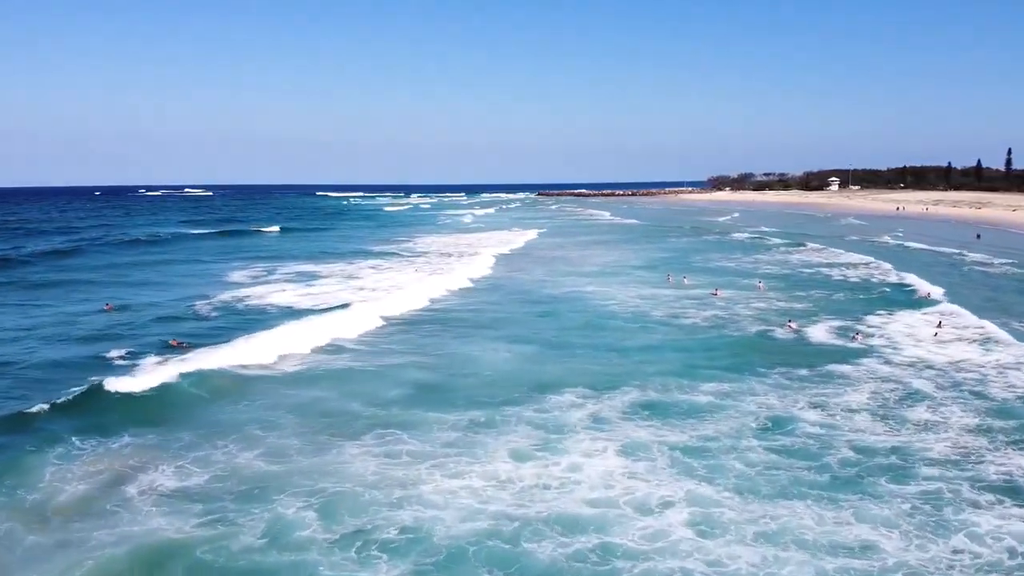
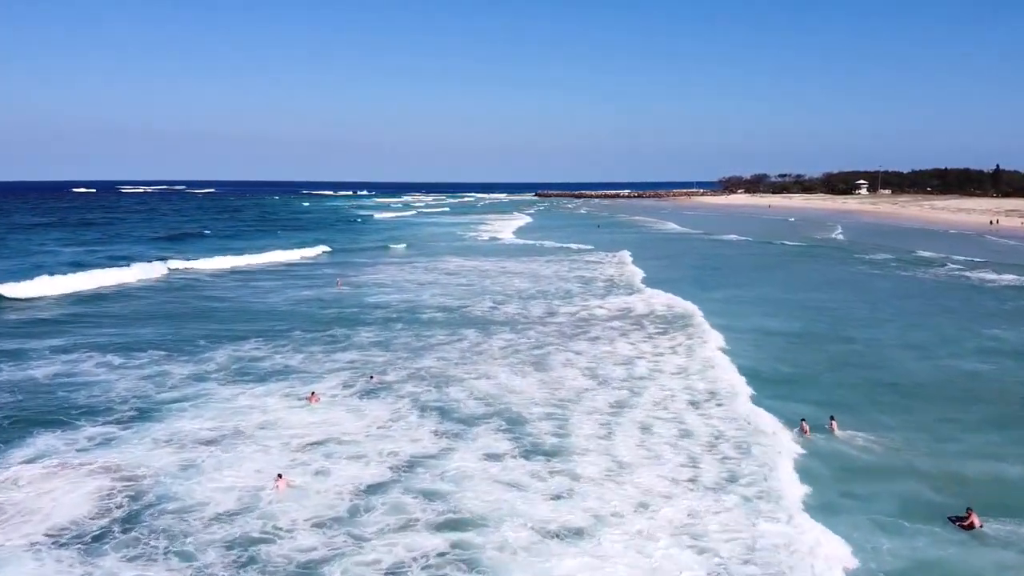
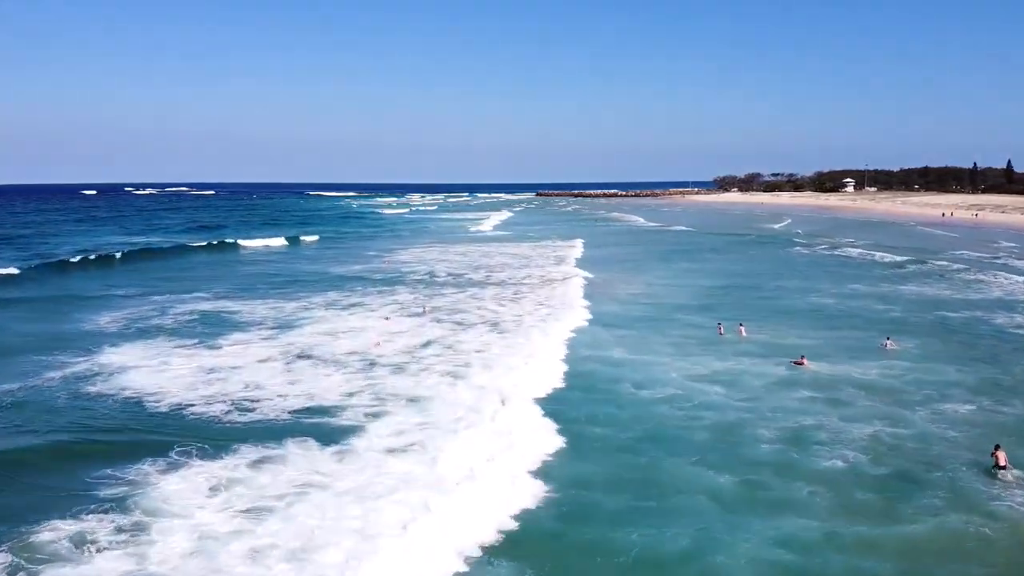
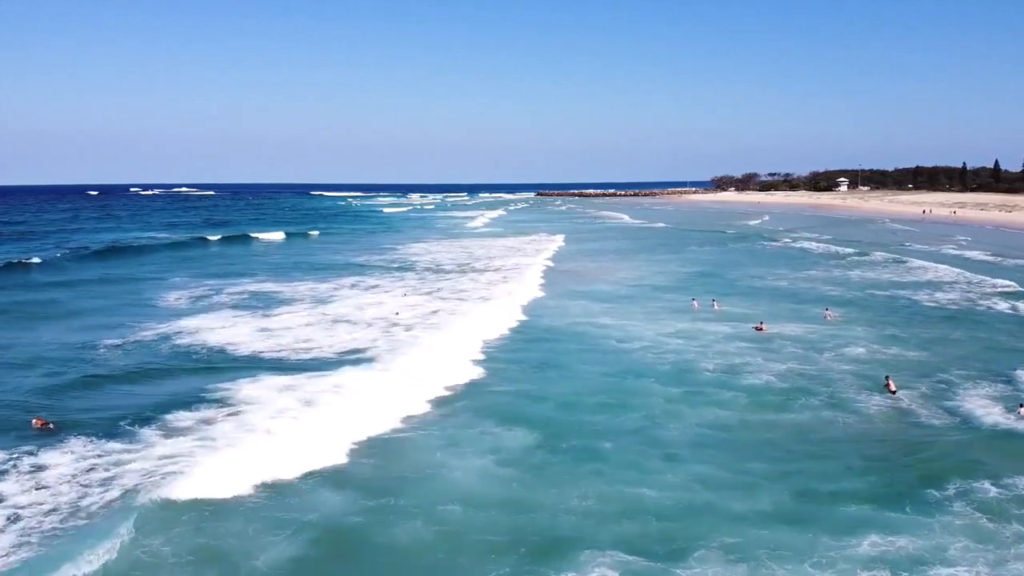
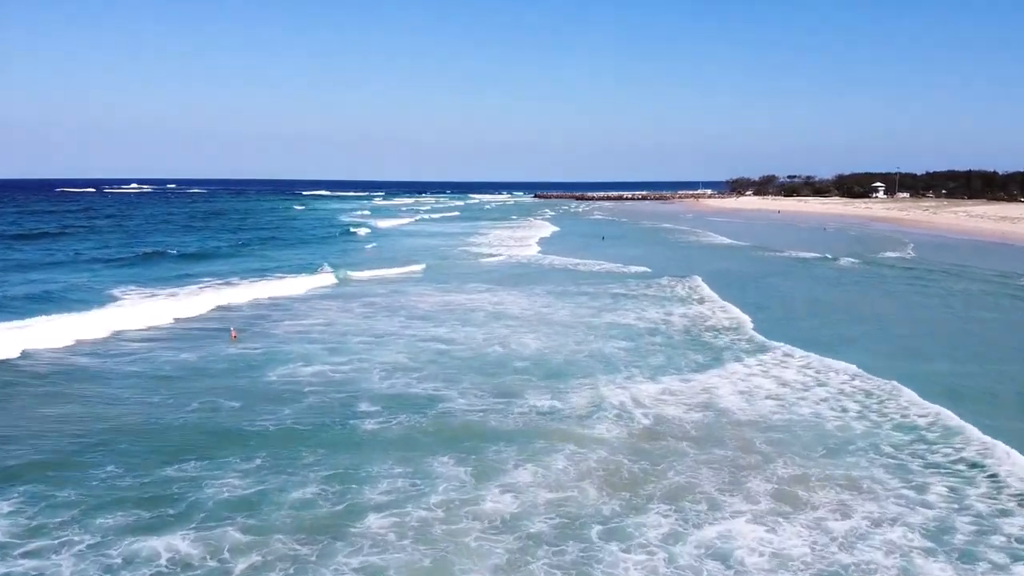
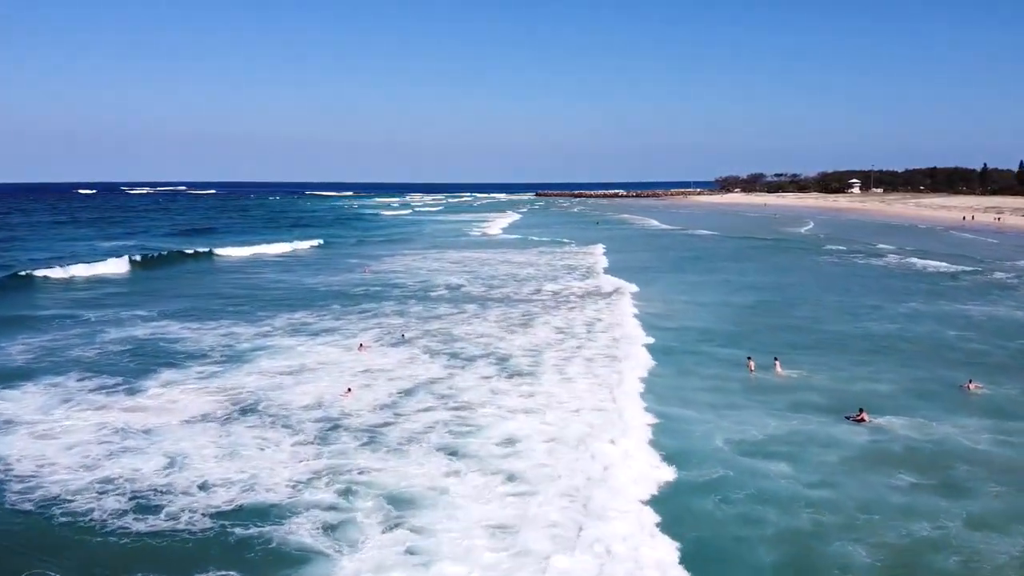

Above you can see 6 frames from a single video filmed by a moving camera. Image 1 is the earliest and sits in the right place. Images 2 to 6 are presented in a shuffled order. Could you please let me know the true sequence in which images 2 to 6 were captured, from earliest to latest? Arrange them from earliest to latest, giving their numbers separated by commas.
4, 3, 6, 2, 5
